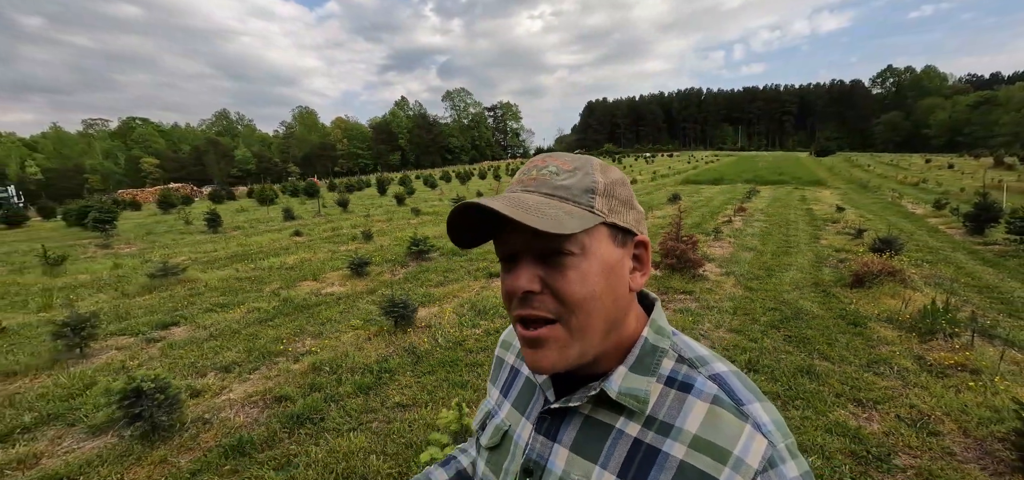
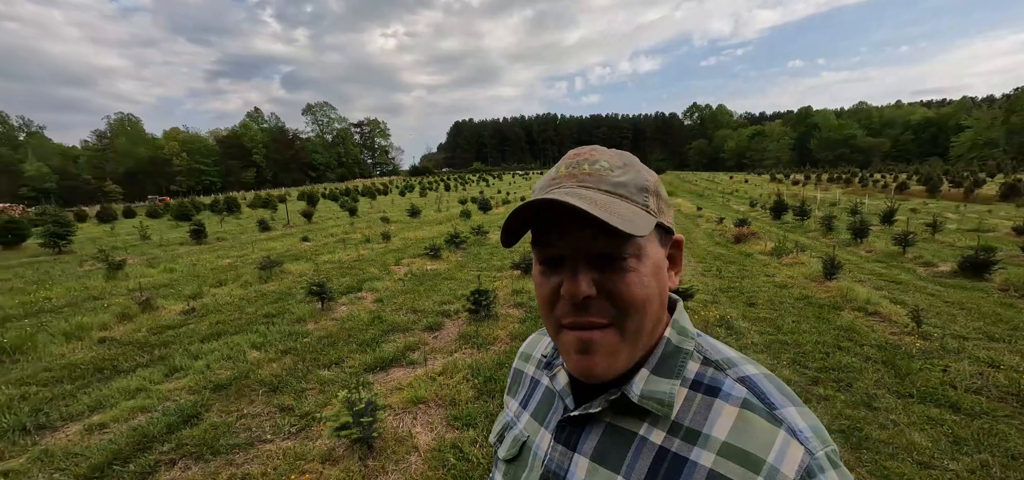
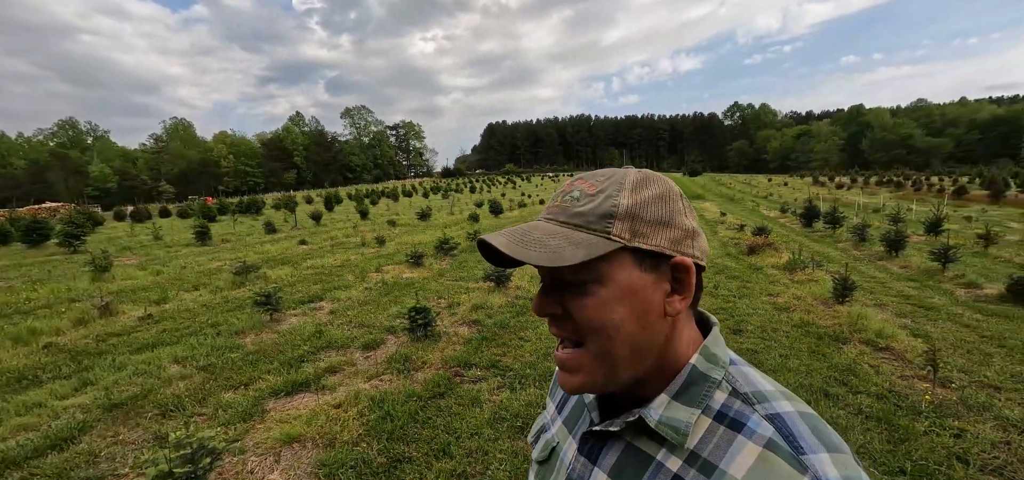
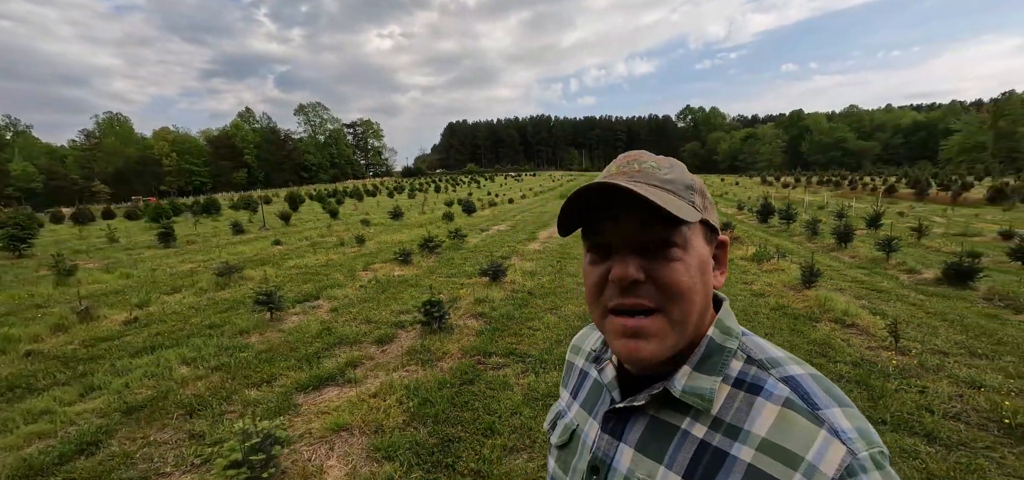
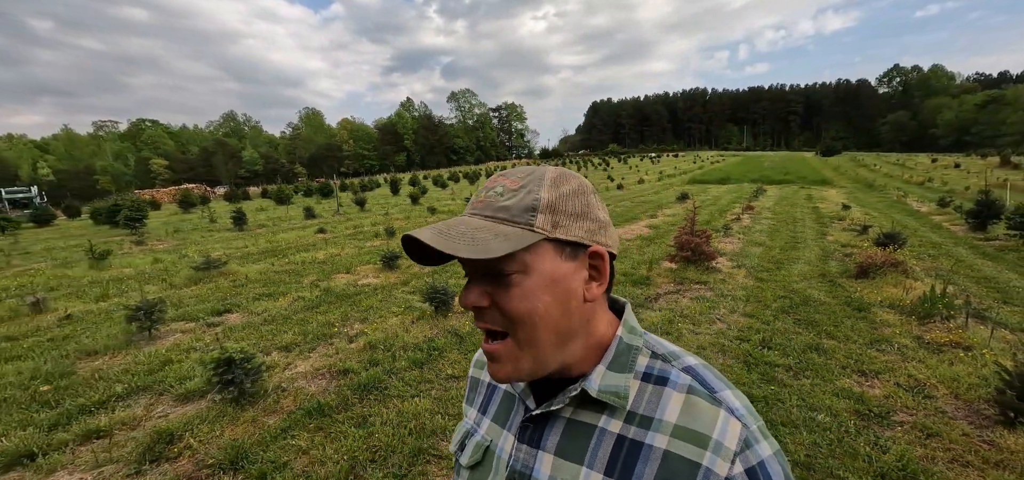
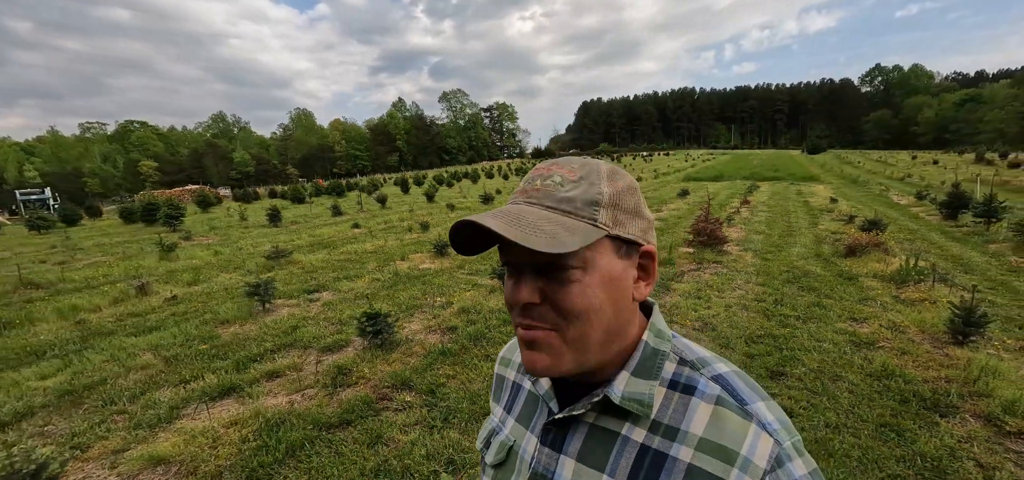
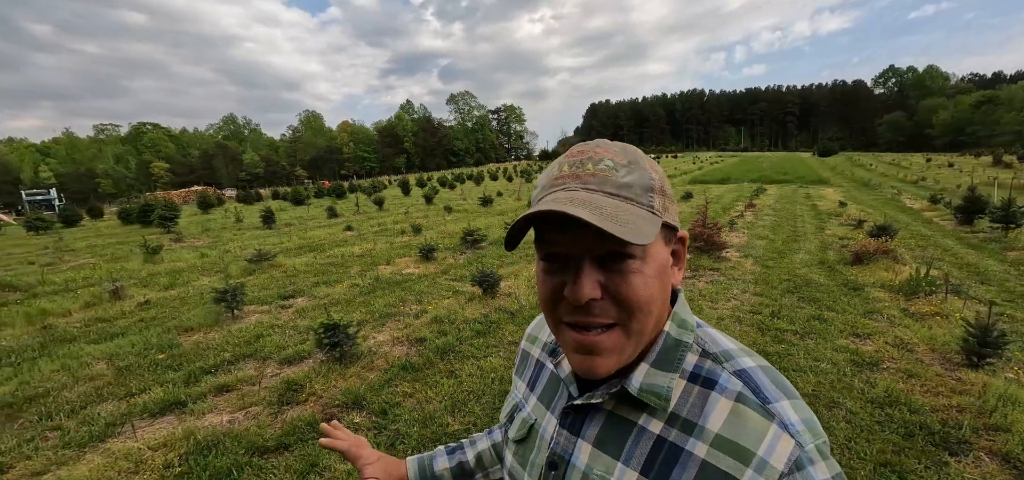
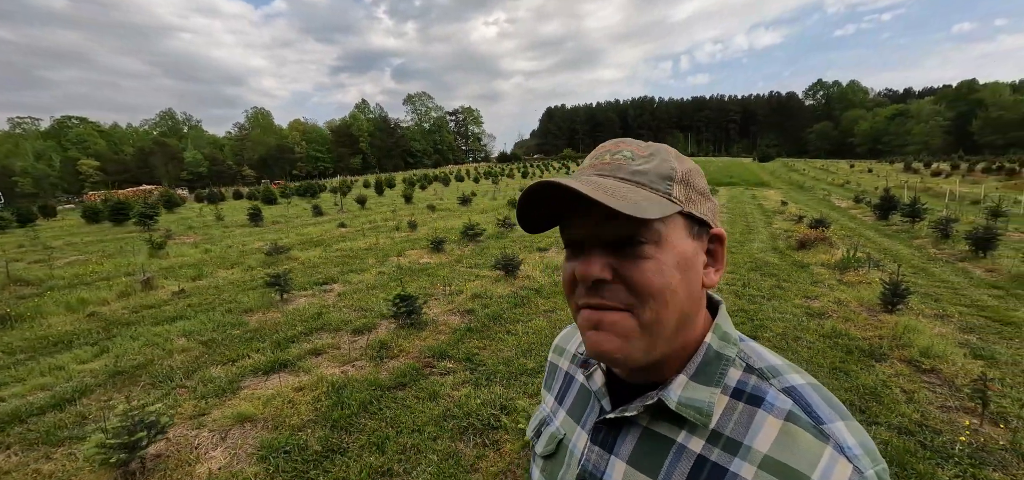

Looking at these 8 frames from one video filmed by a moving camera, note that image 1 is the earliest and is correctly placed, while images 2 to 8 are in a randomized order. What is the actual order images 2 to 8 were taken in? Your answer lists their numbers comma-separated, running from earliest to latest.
5, 7, 6, 8, 3, 4, 2
